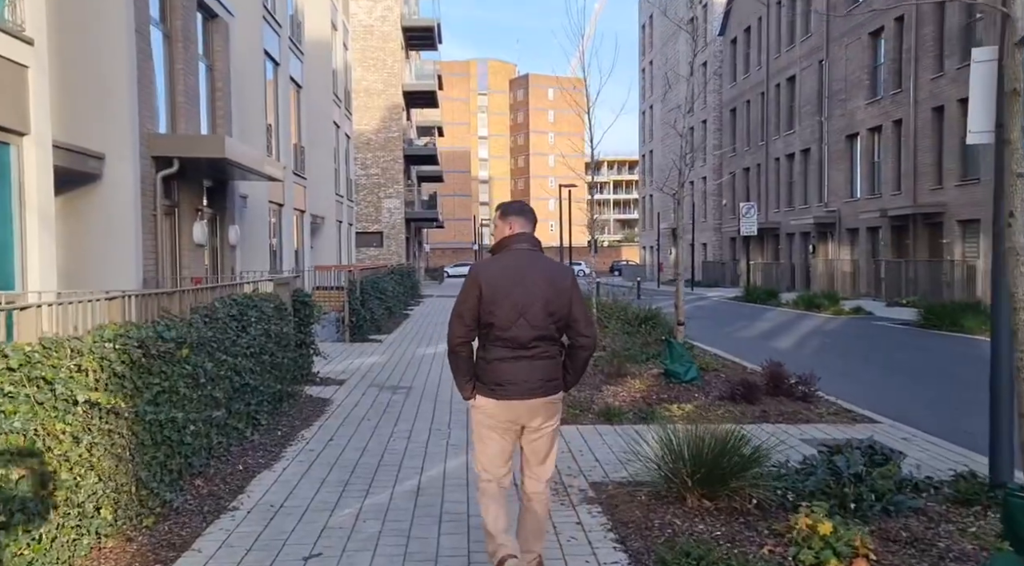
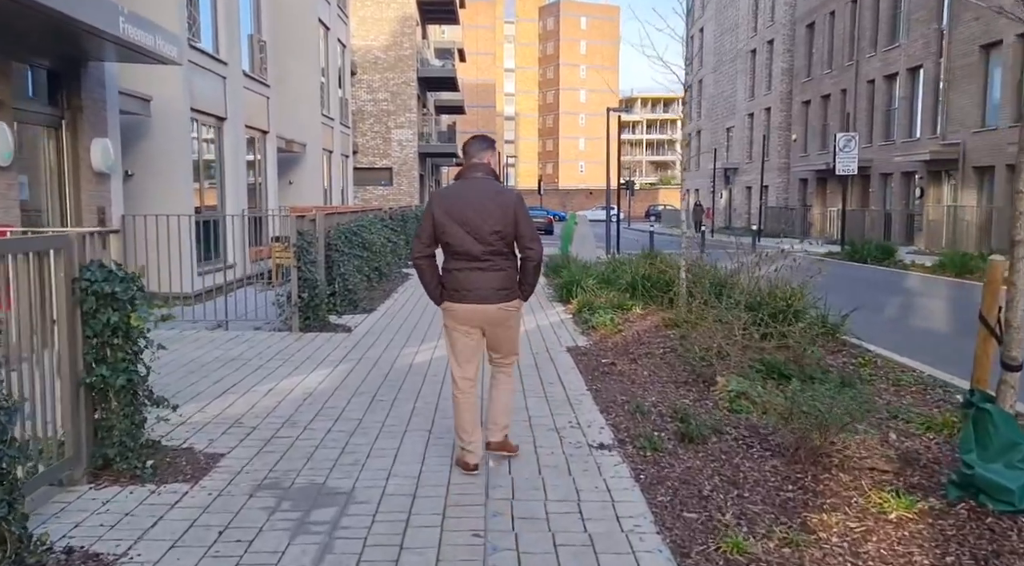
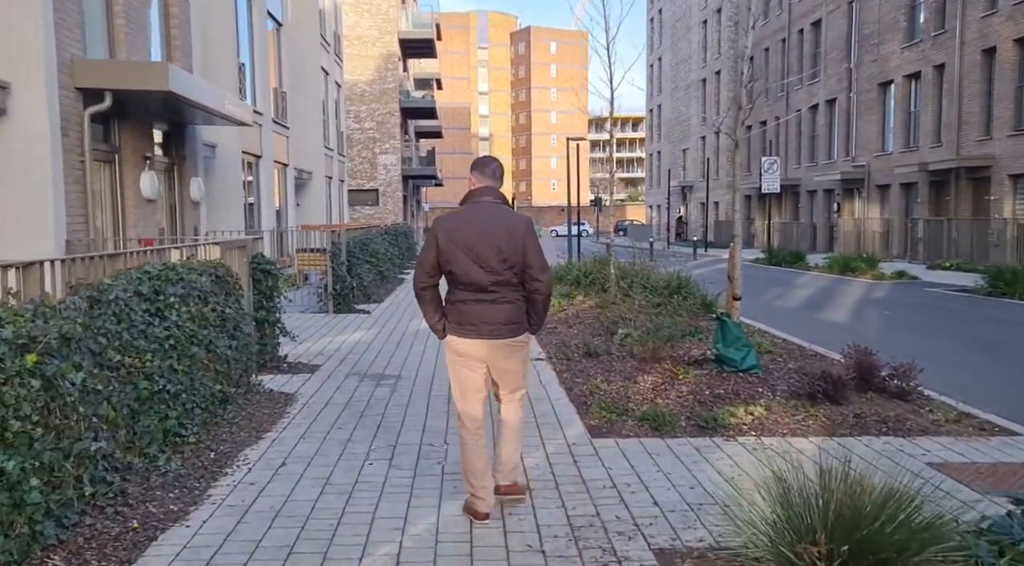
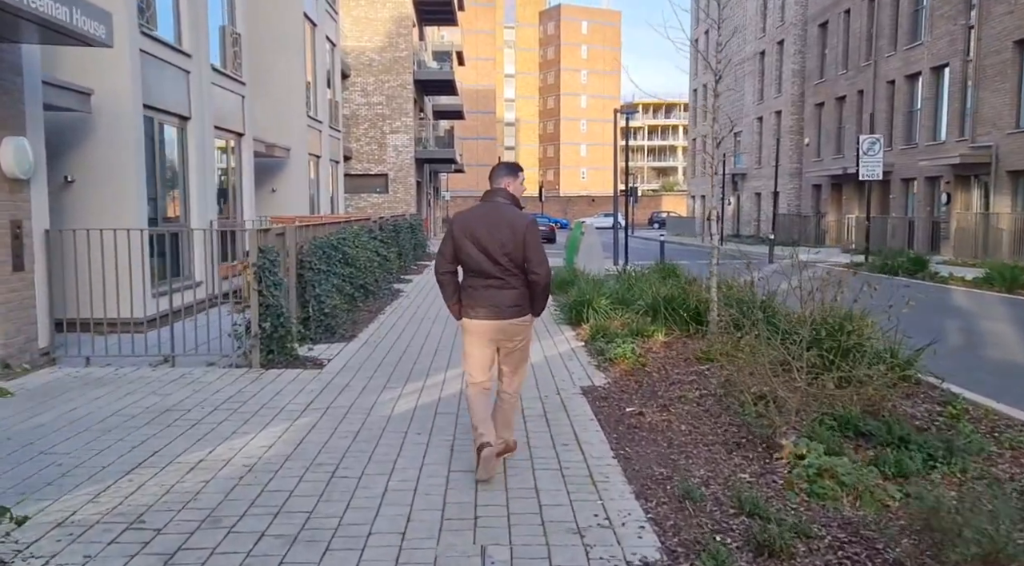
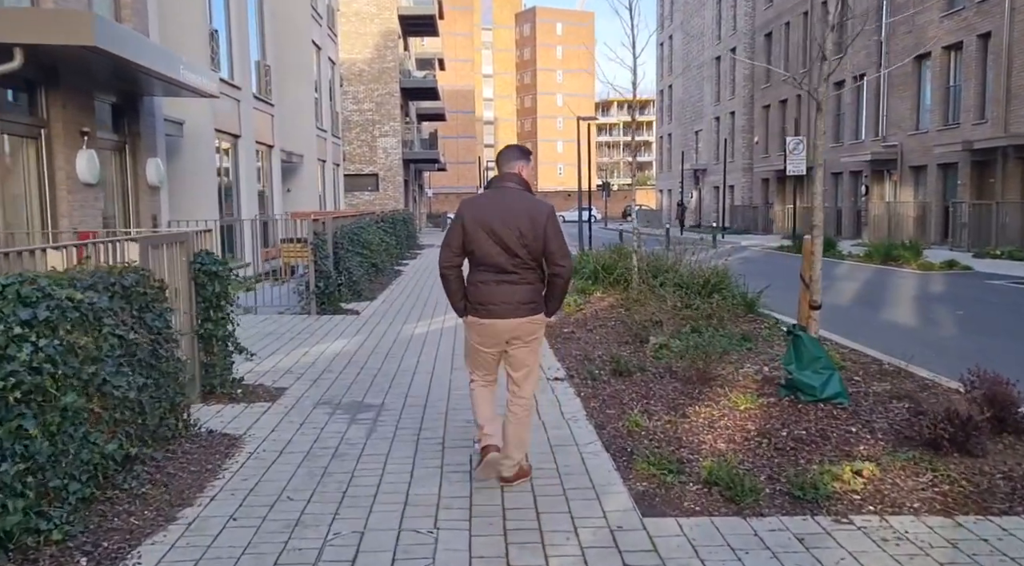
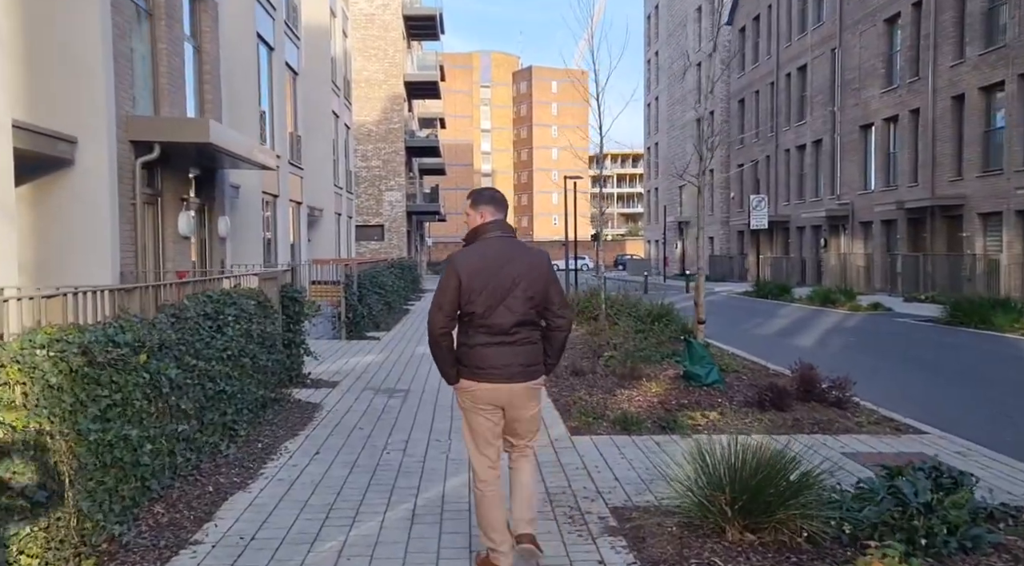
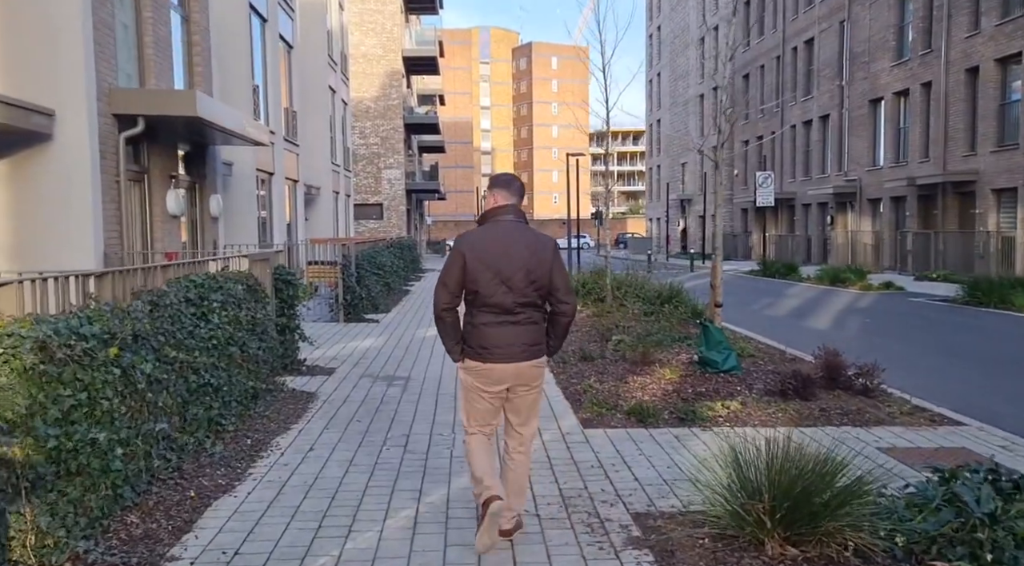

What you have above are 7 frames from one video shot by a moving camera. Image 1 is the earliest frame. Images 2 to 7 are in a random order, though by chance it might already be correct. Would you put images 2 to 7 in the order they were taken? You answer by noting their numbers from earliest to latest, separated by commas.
6, 7, 3, 5, 2, 4
